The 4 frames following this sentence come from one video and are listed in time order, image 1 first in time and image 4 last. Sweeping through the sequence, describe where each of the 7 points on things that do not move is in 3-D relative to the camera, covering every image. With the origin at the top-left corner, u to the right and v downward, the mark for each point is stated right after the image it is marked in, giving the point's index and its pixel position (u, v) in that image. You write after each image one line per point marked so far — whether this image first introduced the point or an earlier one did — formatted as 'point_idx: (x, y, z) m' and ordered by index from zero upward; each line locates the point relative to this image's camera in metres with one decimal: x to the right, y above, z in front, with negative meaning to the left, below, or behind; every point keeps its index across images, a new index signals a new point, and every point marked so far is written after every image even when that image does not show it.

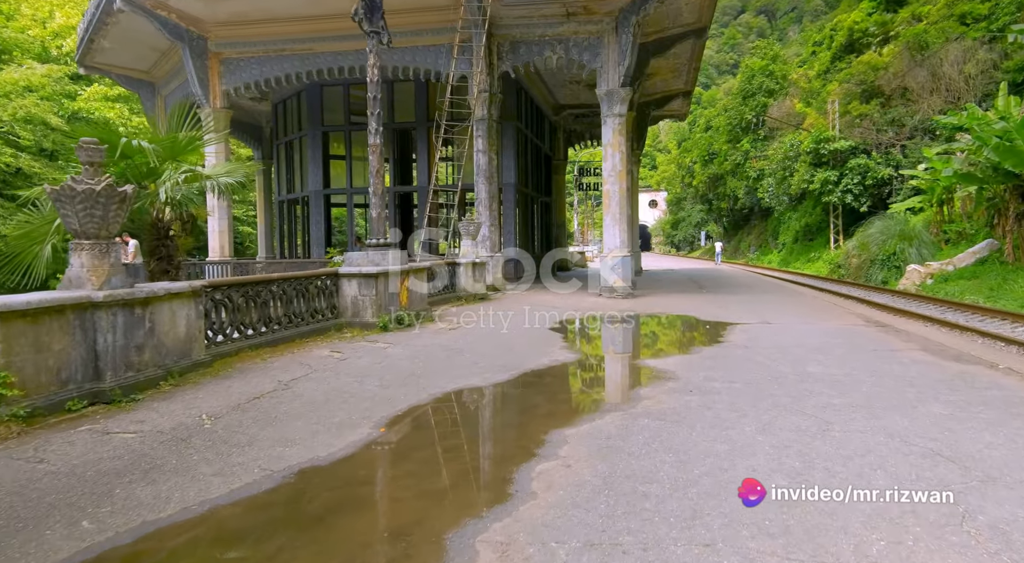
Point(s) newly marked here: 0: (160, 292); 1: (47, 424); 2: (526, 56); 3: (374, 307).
0: (-2.7, -0.1, +4.8) m
1: (-2.9, -0.9, +3.9) m
2: (+0.3, +5.2, +14.2) m
3: (-1.8, -0.3, +7.9) m
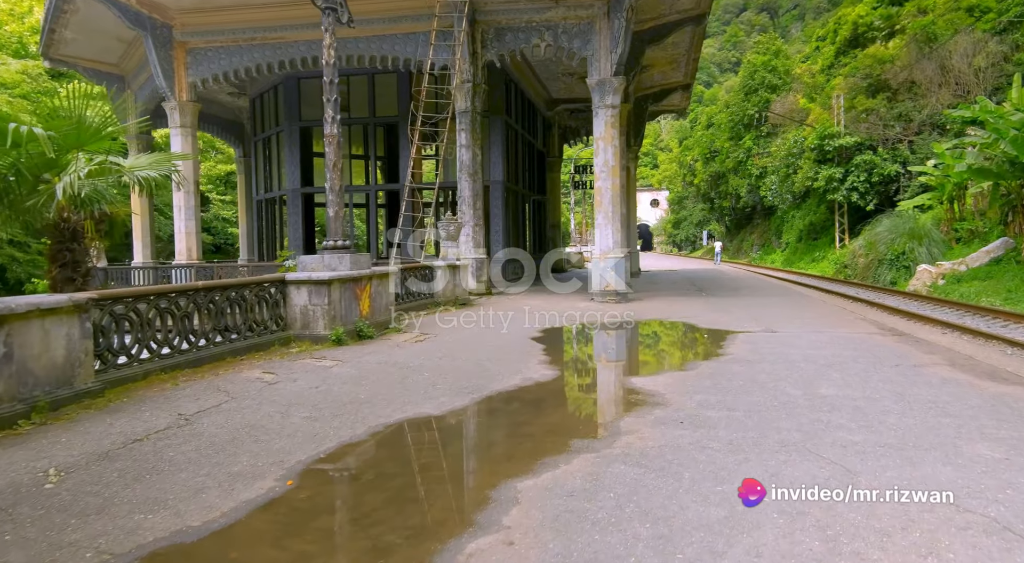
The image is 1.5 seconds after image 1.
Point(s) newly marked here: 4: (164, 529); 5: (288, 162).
0: (-3.1, -0.2, +3.9) m
1: (-3.3, -1.0, +2.9) m
2: (0.0, +5.1, +13.2) m
3: (-2.1, -0.4, +7.0) m
4: (-1.6, -1.2, +2.9) m
5: (-6.0, +3.2, +16.3) m
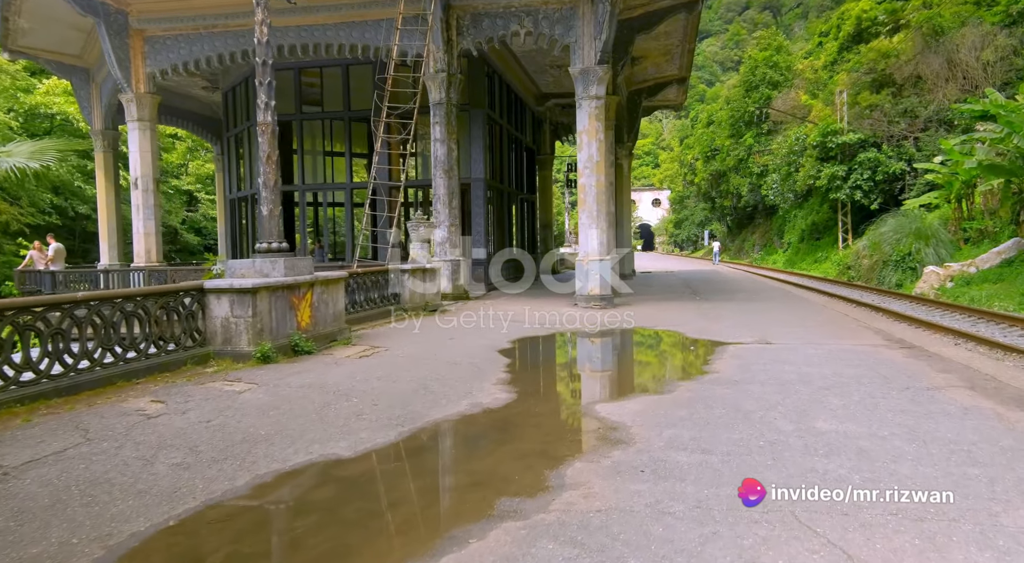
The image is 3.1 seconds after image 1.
0: (-3.6, -0.3, +3.0) m
1: (-3.7, -1.1, +2.1) m
2: (-0.5, +5.0, +12.3) m
3: (-2.6, -0.5, +6.1) m
4: (-2.1, -1.3, +2.0) m
5: (-6.4, +3.1, +15.4) m
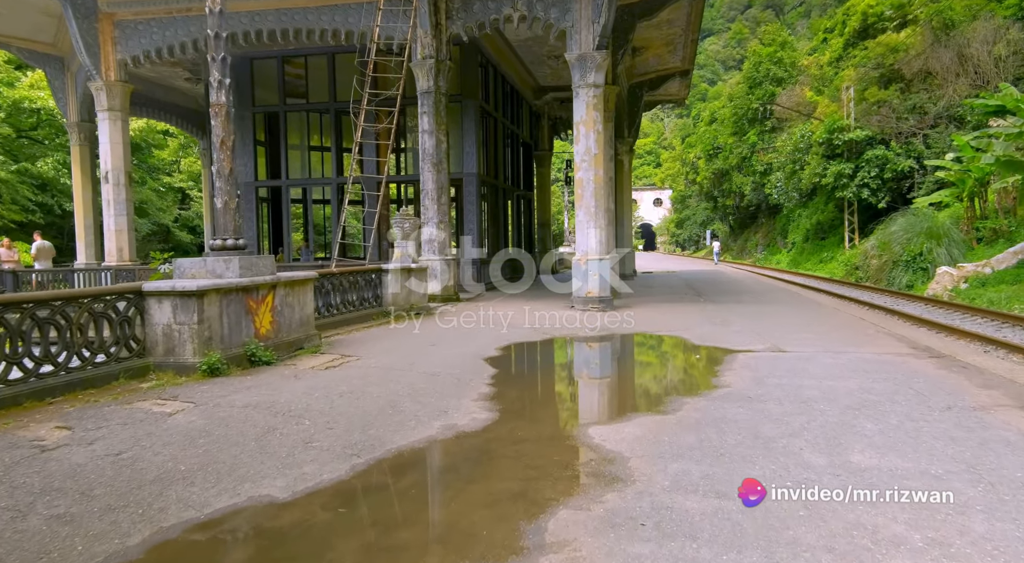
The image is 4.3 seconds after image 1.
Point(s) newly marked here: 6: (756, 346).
0: (-3.7, -0.3, +2.3) m
1: (-3.9, -1.1, +1.3) m
2: (-0.6, +5.0, +11.6) m
3: (-2.7, -0.5, +5.4) m
4: (-2.3, -1.3, +1.2) m
5: (-6.5, +3.1, +14.7) m
6: (+3.2, -0.8, +7.9) m
